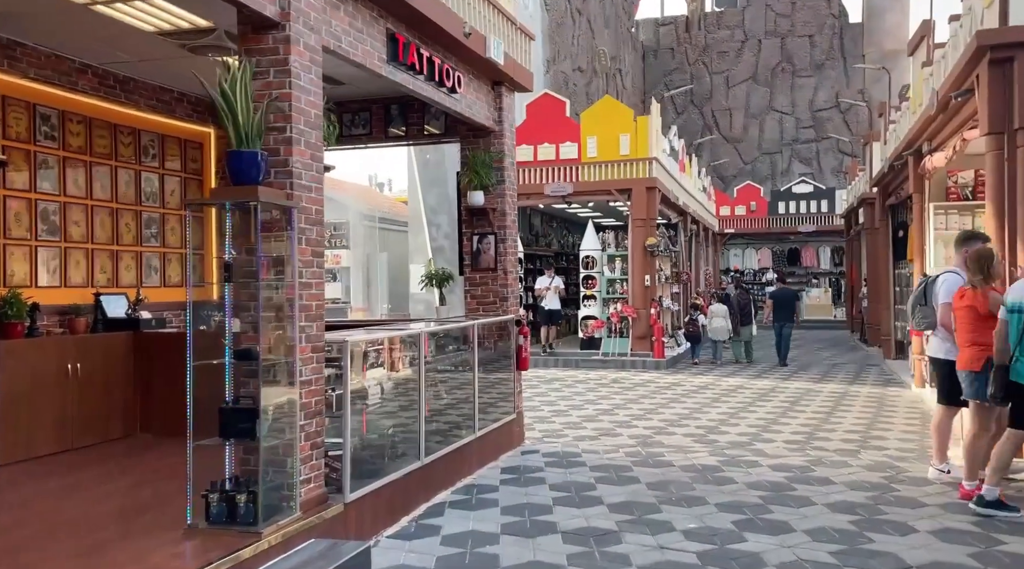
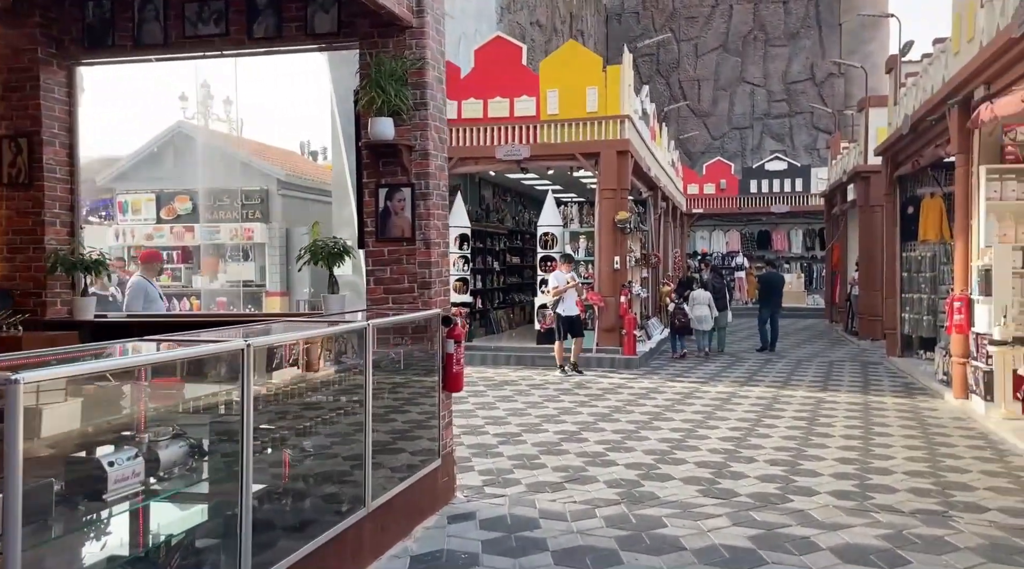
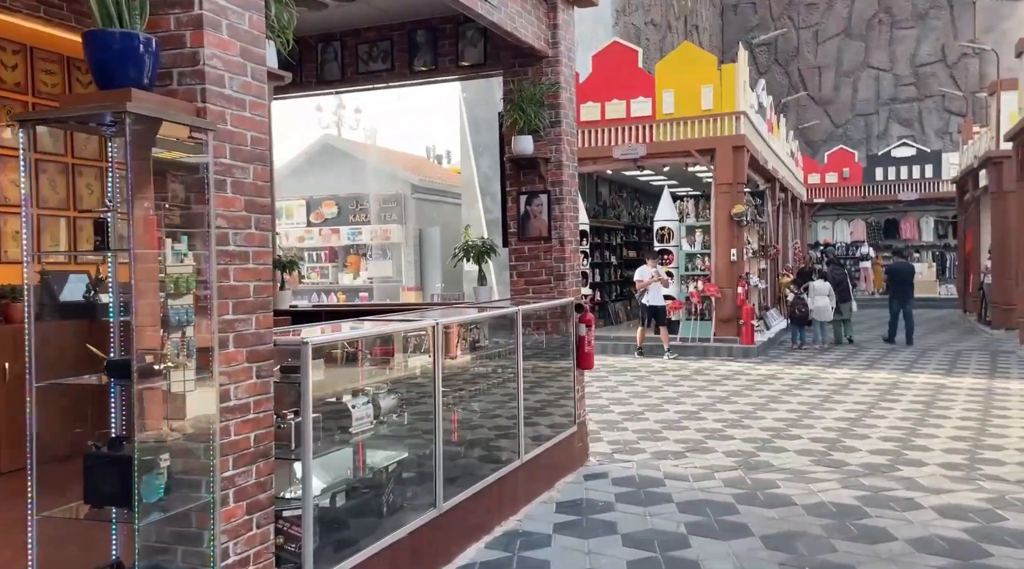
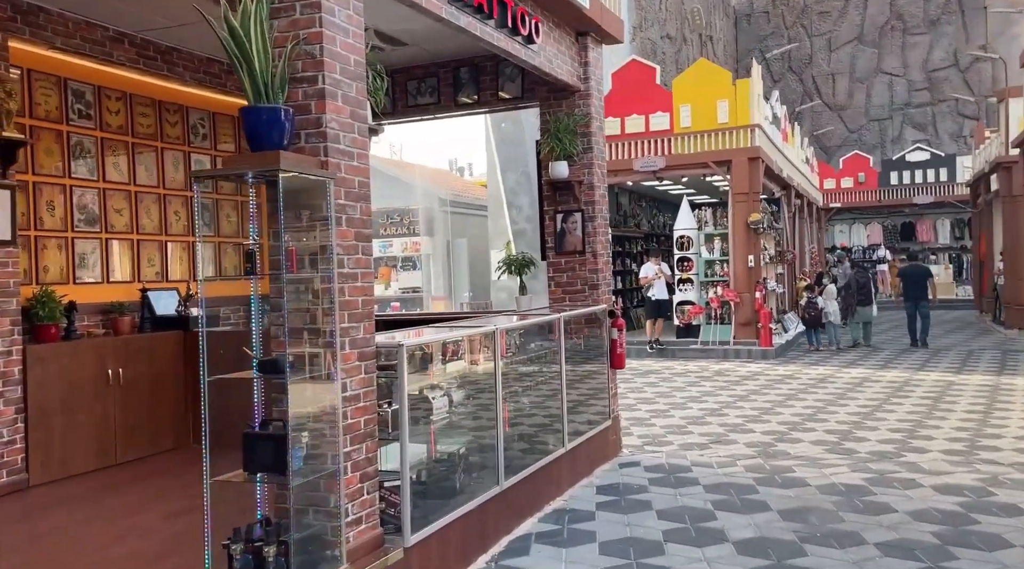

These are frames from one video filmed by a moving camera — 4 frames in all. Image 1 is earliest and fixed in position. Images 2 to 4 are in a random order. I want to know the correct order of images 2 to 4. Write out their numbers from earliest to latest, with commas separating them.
4, 3, 2
